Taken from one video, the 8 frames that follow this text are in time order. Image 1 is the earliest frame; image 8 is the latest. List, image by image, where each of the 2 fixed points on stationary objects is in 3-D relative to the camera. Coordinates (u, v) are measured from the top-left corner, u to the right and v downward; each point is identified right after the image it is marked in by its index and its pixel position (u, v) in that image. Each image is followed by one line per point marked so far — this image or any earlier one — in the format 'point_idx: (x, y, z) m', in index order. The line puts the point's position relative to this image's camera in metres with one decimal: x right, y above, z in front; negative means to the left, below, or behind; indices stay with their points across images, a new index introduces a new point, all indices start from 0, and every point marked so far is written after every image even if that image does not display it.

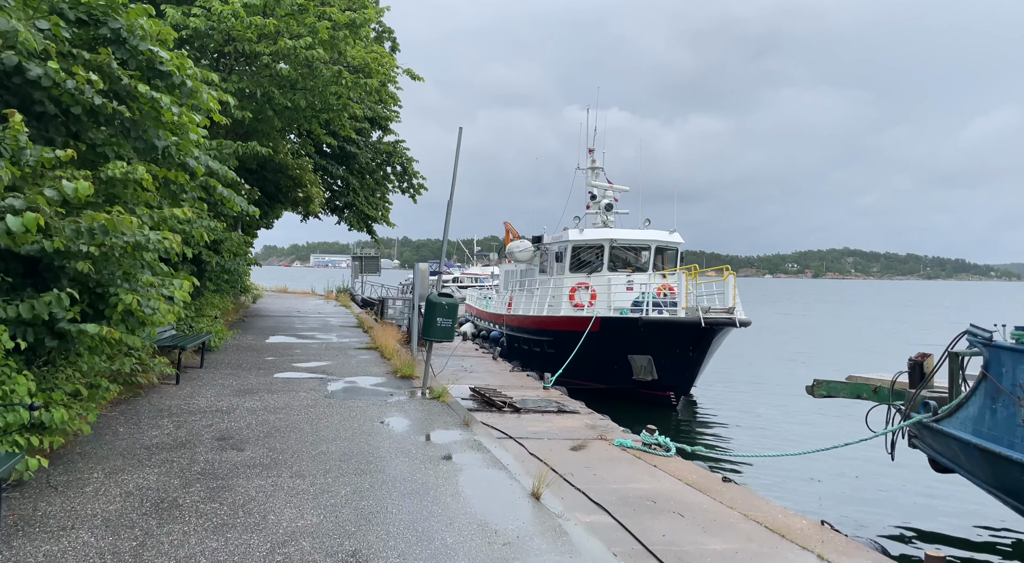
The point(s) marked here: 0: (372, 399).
0: (-1.5, -1.2, +8.2) m
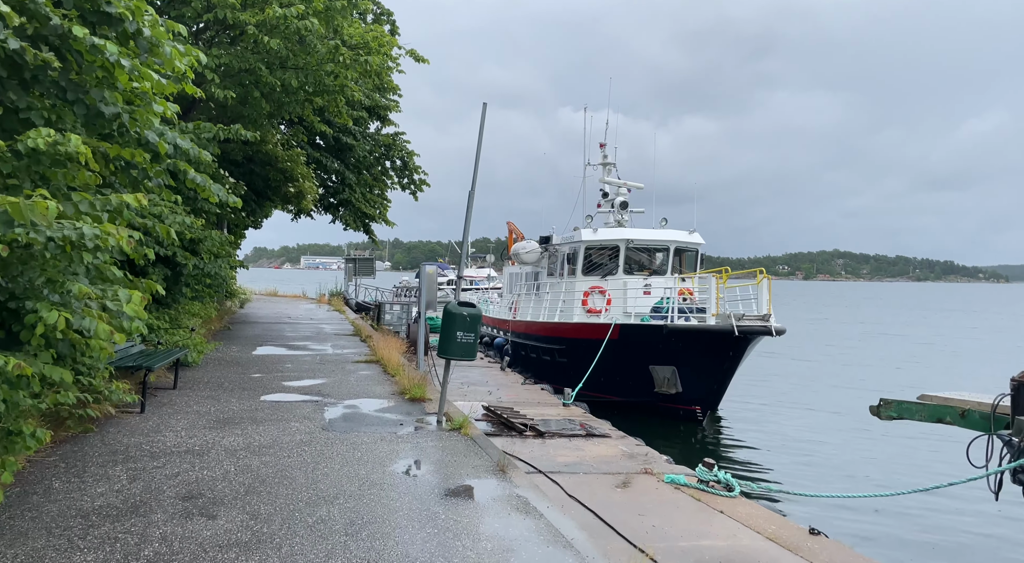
0: (-1.1, -1.3, +6.8) m
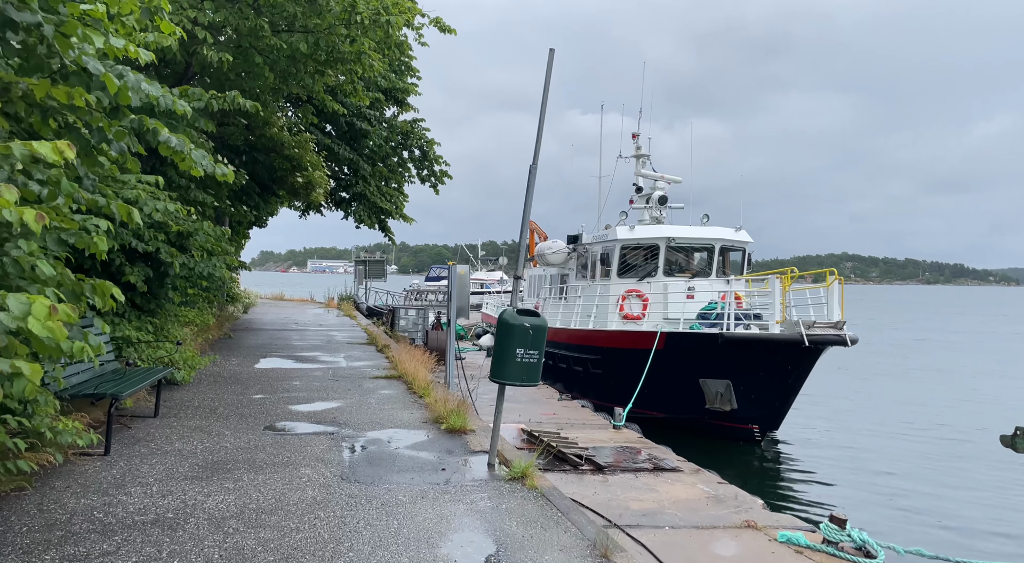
0: (-0.6, -1.3, +5.1) m
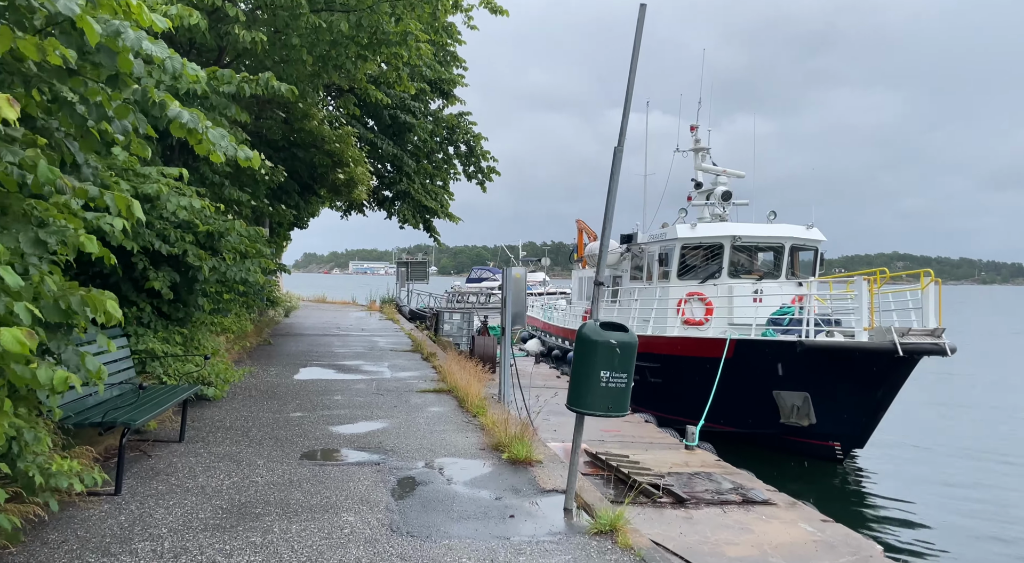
0: (-0.2, -1.3, +4.2) m
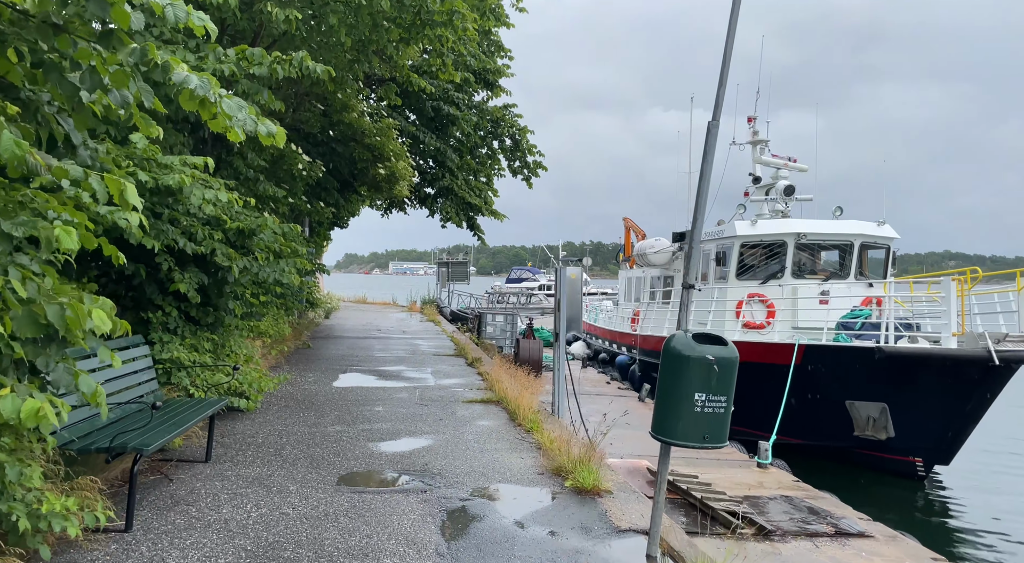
0: (+0.2, -1.4, +3.5) m
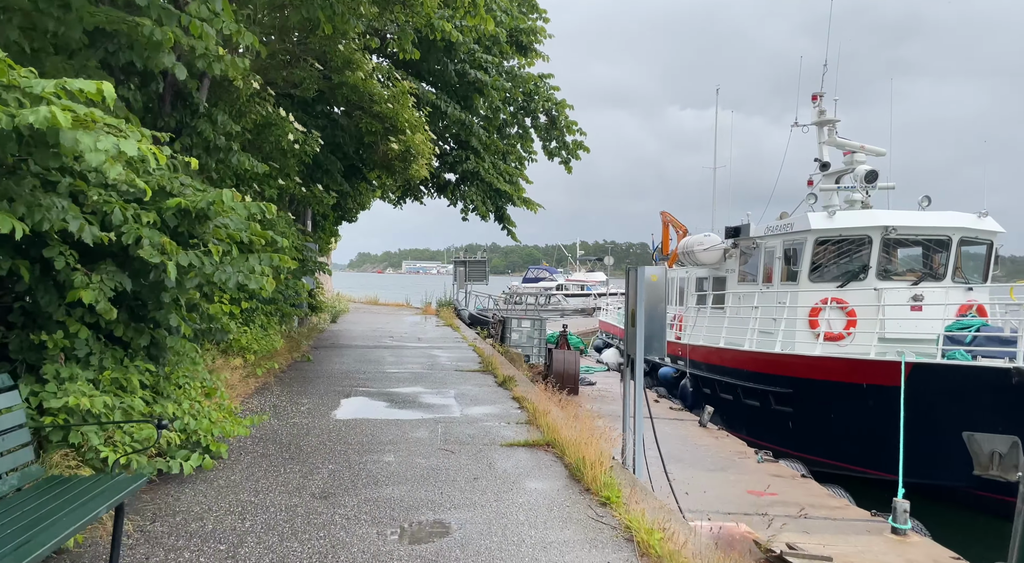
0: (+0.5, -1.4, +1.3) m
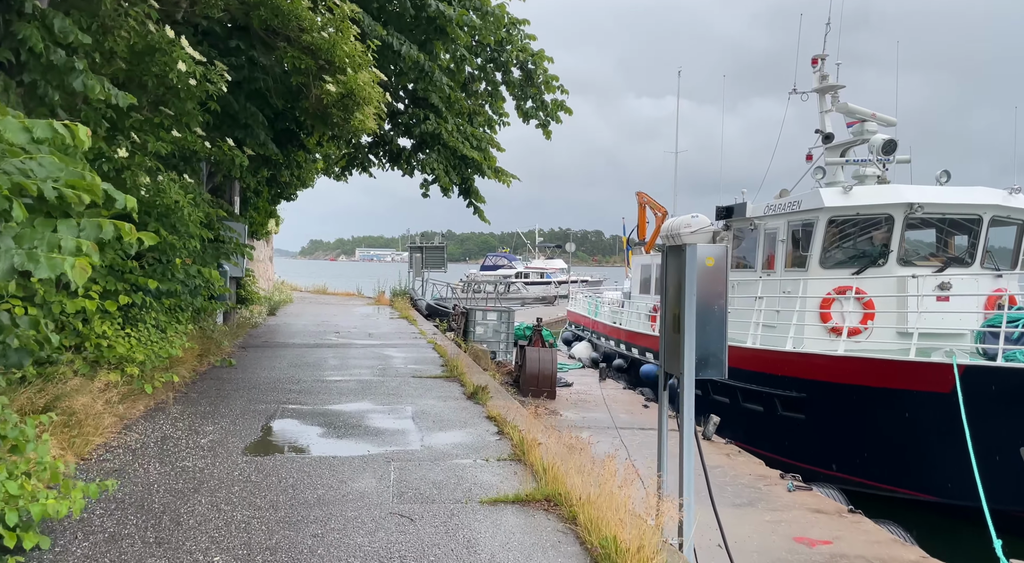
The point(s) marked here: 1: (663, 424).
0: (+0.7, -1.4, -0.6) m
1: (+0.9, -1.0, +4.5) m
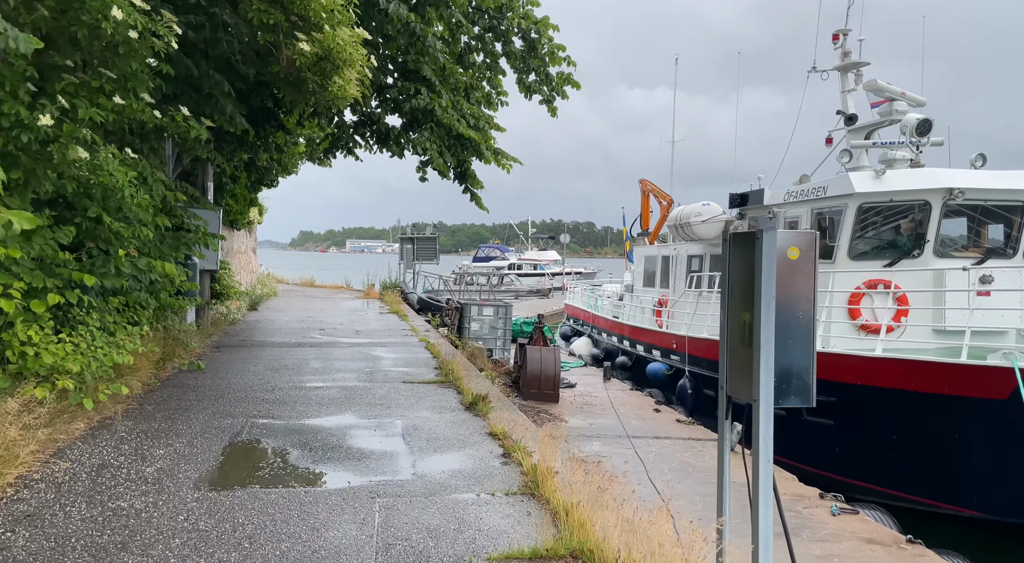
0: (+0.9, -1.4, -1.6) m
1: (+1.0, -0.9, +3.5) m
